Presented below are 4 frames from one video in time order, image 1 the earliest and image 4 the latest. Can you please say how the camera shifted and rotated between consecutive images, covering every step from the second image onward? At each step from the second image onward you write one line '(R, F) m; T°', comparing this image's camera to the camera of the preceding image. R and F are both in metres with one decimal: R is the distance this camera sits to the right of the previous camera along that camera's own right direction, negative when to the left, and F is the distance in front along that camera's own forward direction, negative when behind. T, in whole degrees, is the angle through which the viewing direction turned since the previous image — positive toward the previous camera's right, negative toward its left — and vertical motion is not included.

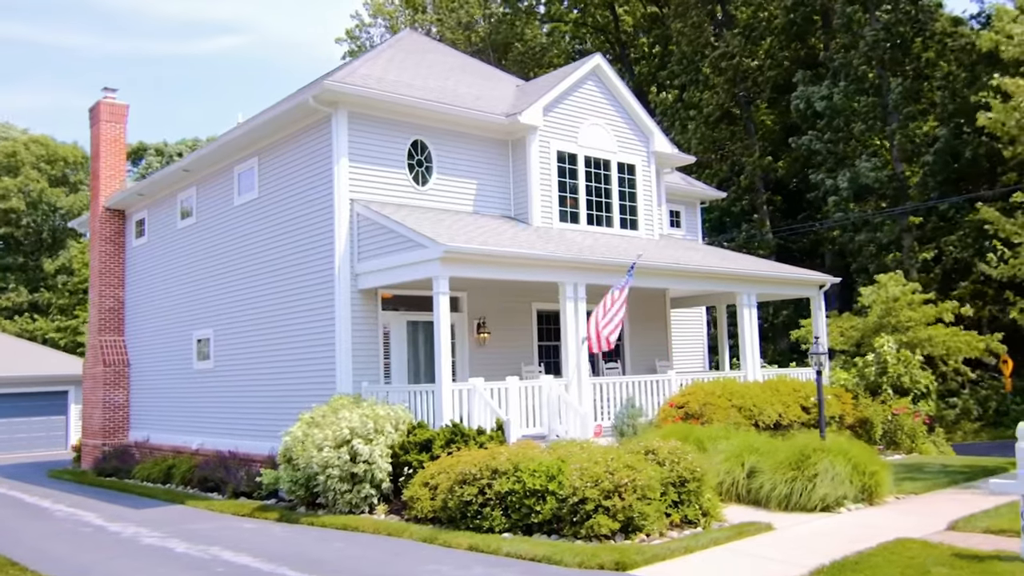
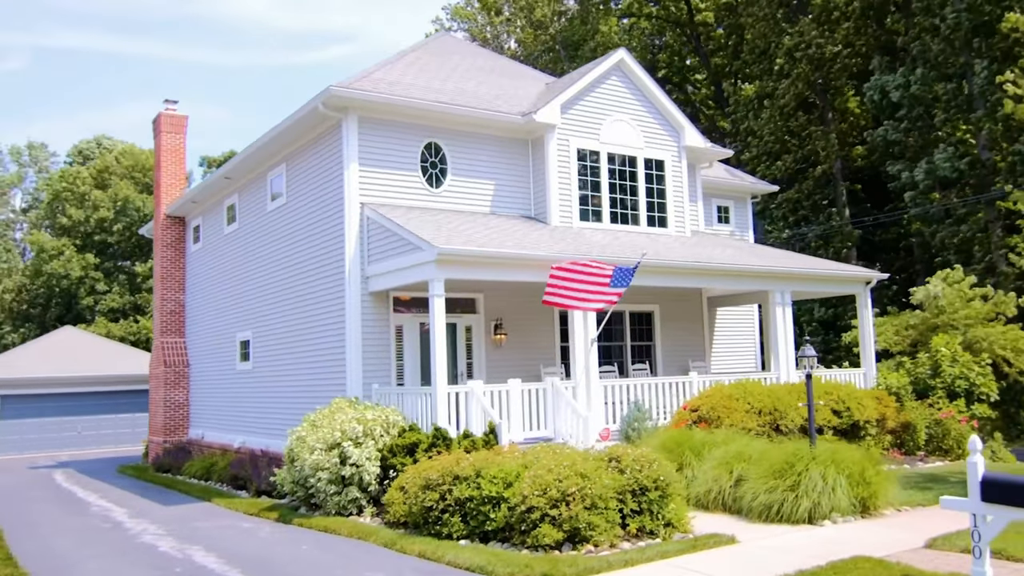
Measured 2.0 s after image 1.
(+1.5, +0.2) m; -7°
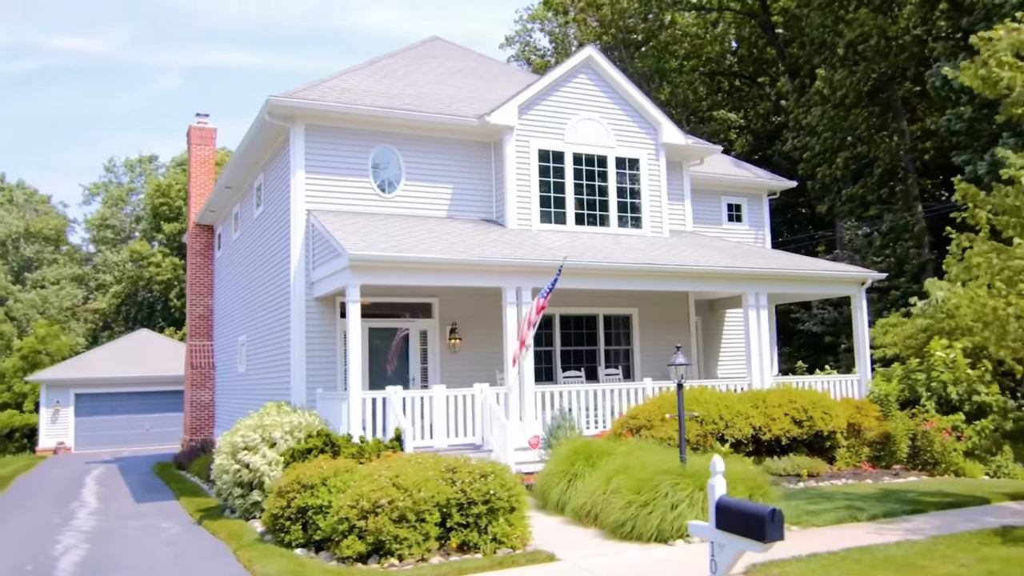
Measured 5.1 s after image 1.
(+2.9, +0.4) m; -8°
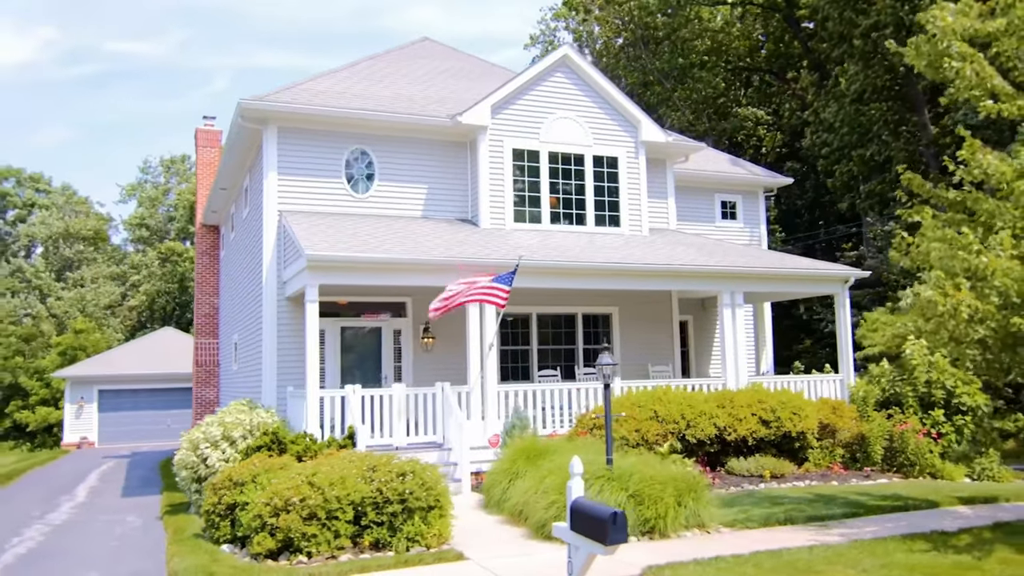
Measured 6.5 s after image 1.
(+1.3, 0.0) m; -3°
